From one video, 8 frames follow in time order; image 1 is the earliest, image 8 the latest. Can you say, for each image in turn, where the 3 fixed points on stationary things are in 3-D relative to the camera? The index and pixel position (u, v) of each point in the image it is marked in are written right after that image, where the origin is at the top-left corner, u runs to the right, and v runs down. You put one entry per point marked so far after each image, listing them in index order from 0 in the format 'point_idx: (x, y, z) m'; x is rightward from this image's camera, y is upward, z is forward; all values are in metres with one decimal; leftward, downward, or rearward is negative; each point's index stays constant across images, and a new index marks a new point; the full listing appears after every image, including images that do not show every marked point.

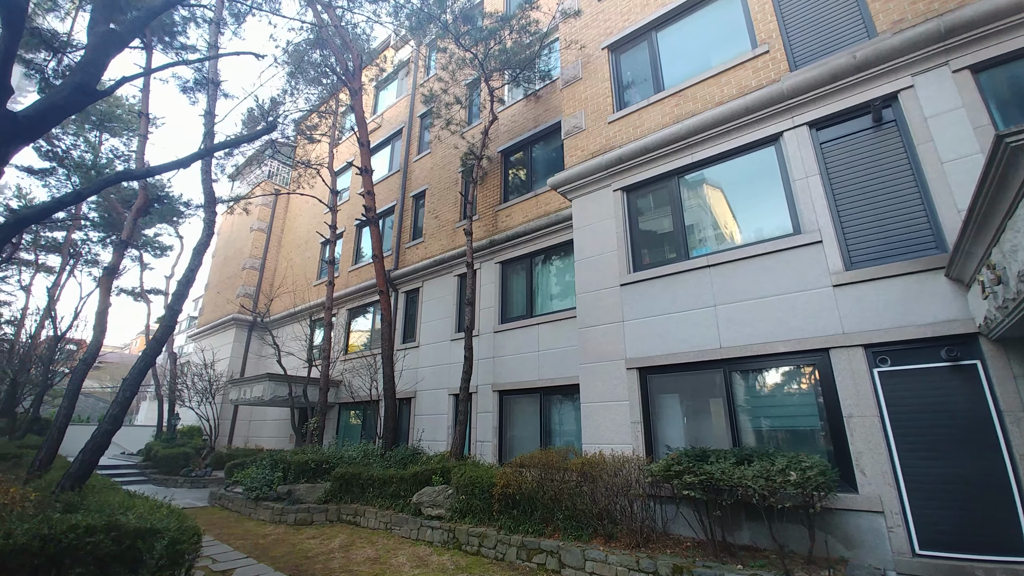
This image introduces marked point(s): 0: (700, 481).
0: (+2.0, -2.0, +4.7) m
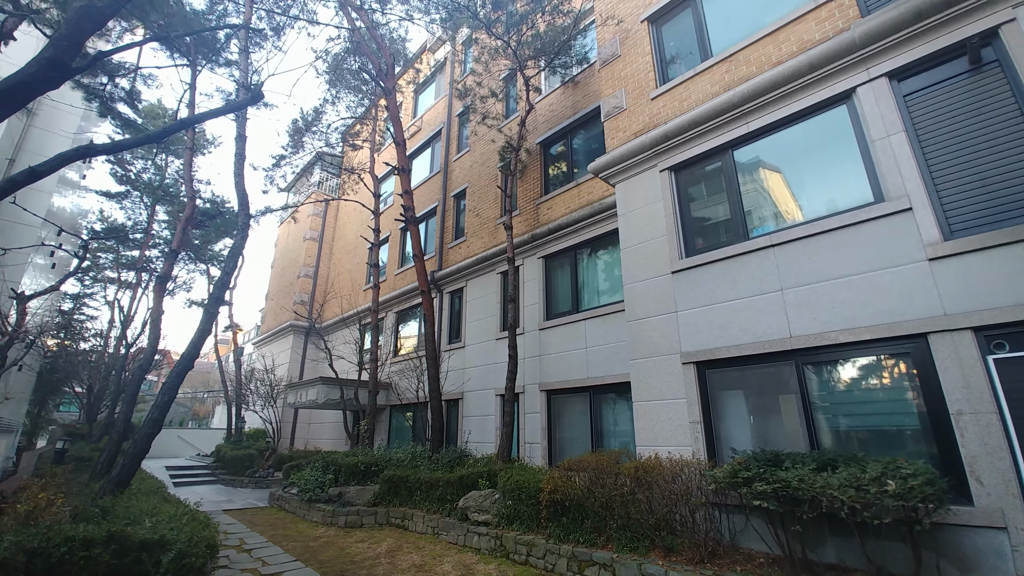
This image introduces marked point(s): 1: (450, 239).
0: (+2.4, -1.8, +4.1) m
1: (-1.9, +1.5, +13.9) m
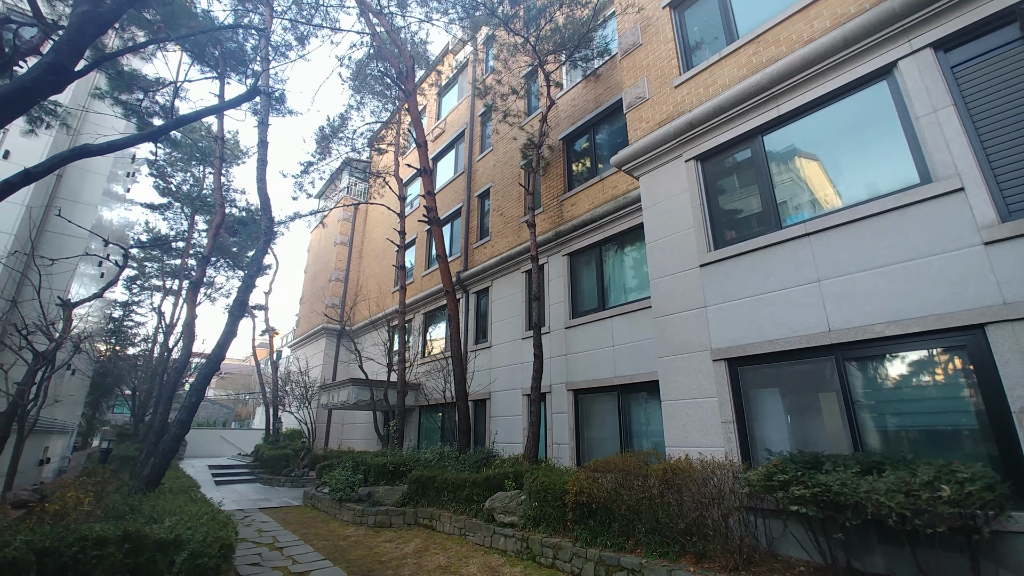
0: (+2.6, -1.8, +3.9) m
1: (-1.1, +1.5, +13.9) m
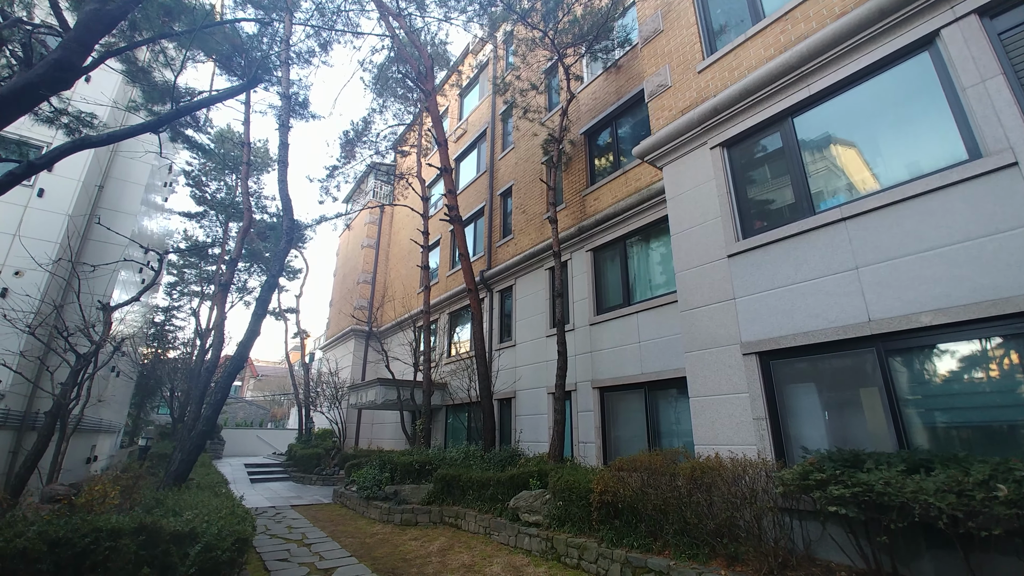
0: (+2.7, -1.6, +3.6) m
1: (-0.4, +1.5, +13.9) m
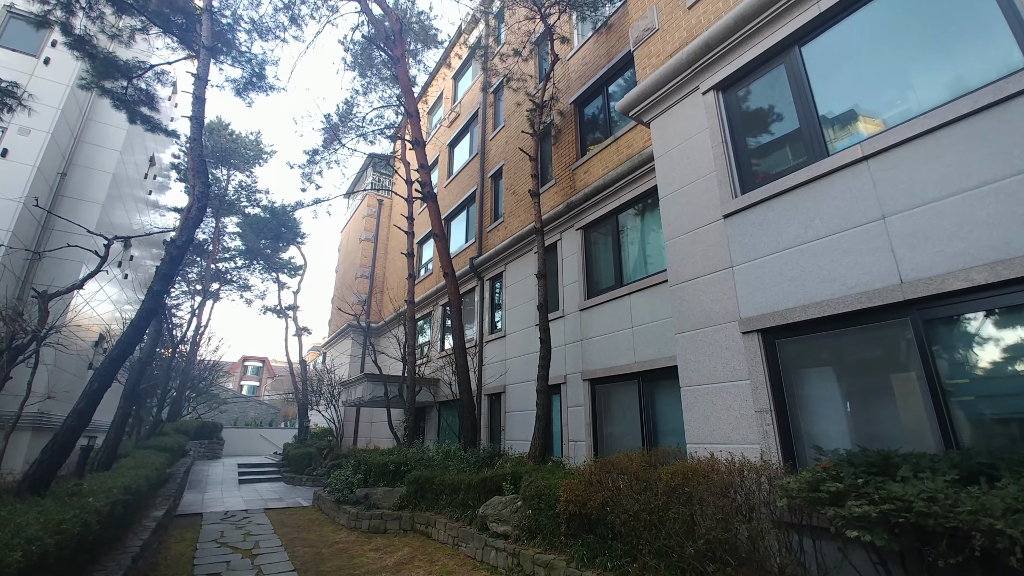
0: (+2.1, -1.3, +2.6) m
1: (-0.7, +1.9, +13.0) m
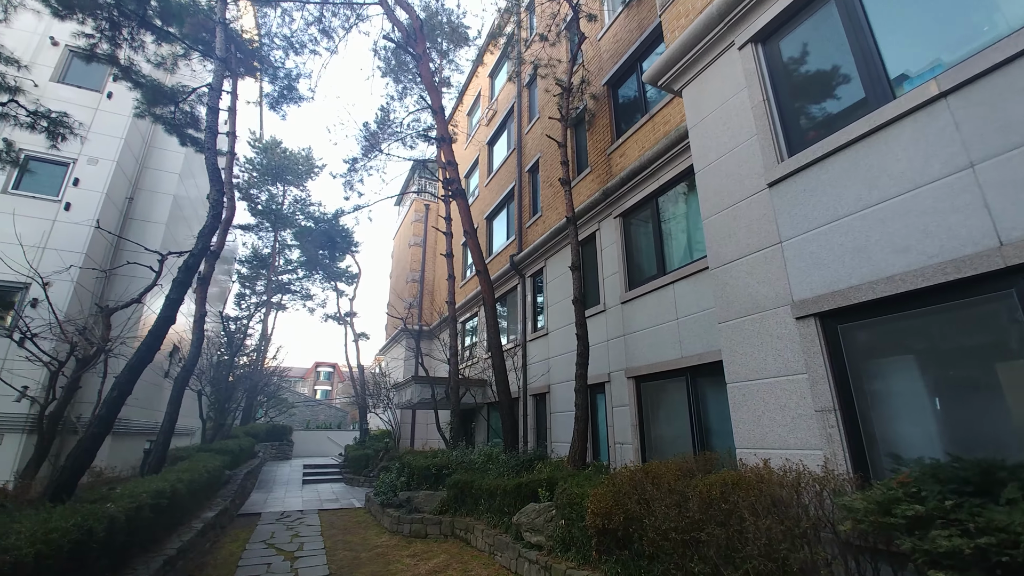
0: (+2.0, -1.1, +2.0) m
1: (+0.4, +1.9, +12.6) m
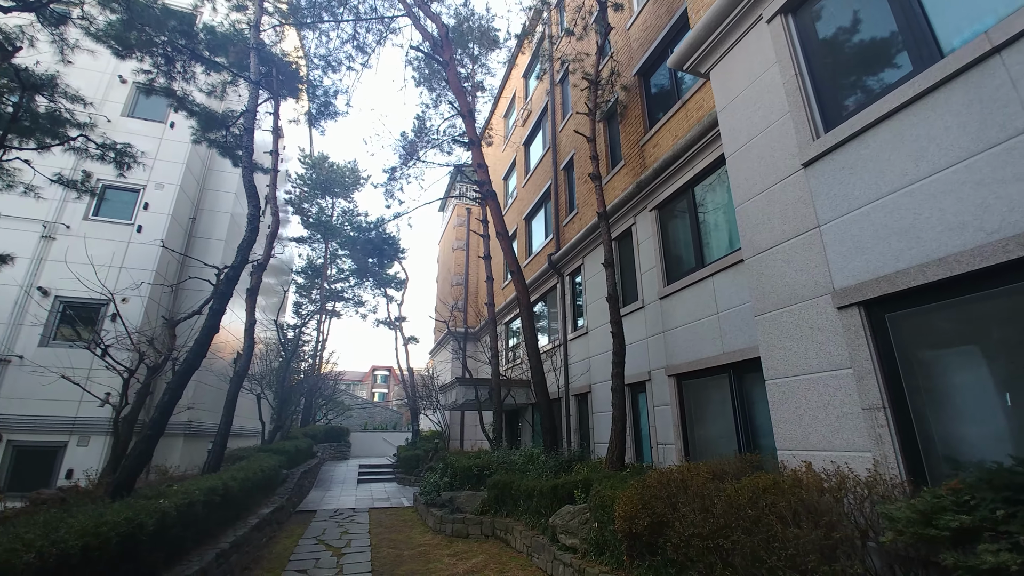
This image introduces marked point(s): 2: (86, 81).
0: (+2.0, -1.0, +1.7) m
1: (+1.4, +2.0, +12.5) m
2: (-11.0, +5.3, +11.7) m
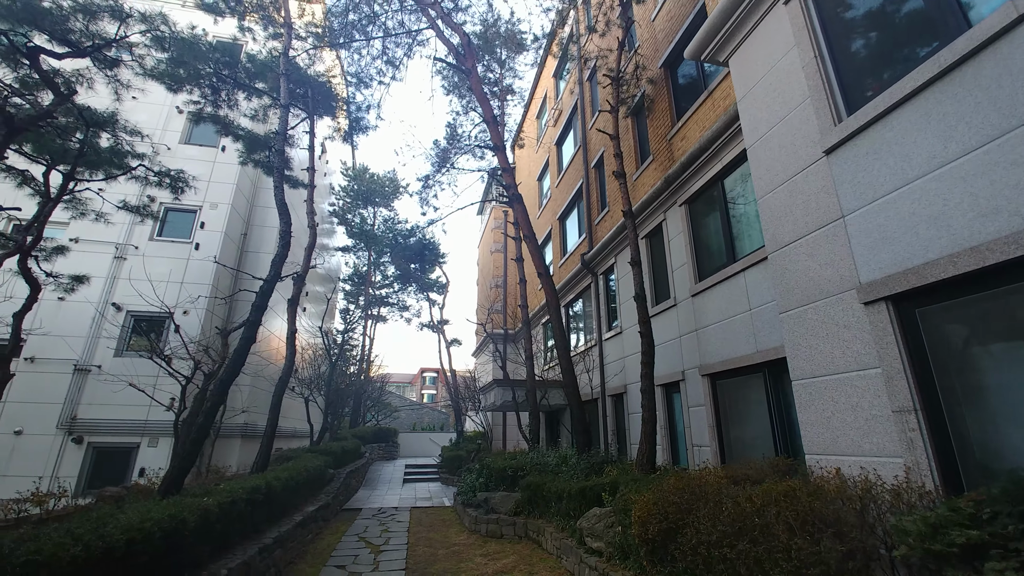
0: (+1.8, -1.0, +1.5) m
1: (+2.3, +2.0, +12.3) m
2: (-10.3, +4.9, +12.8) m
